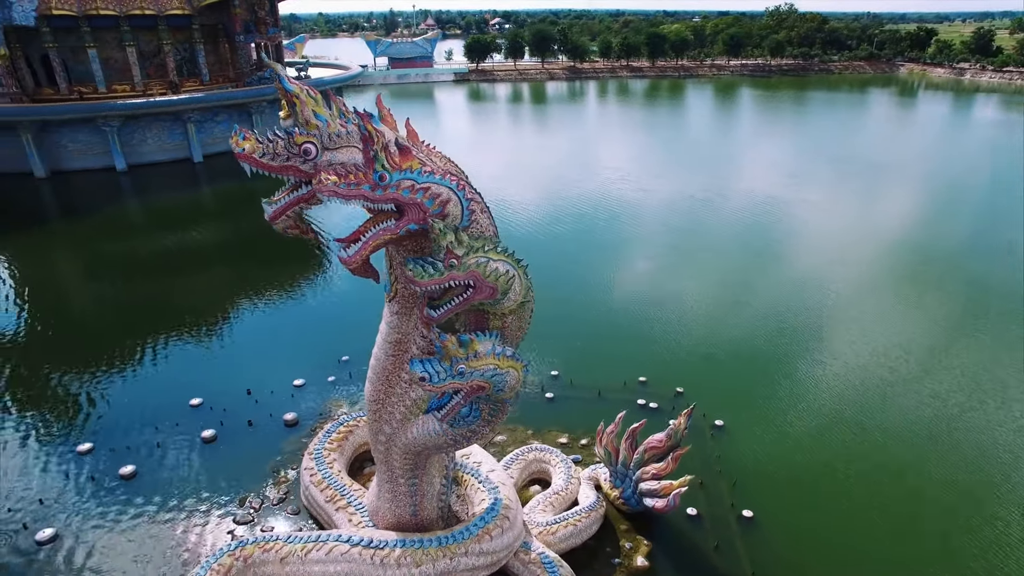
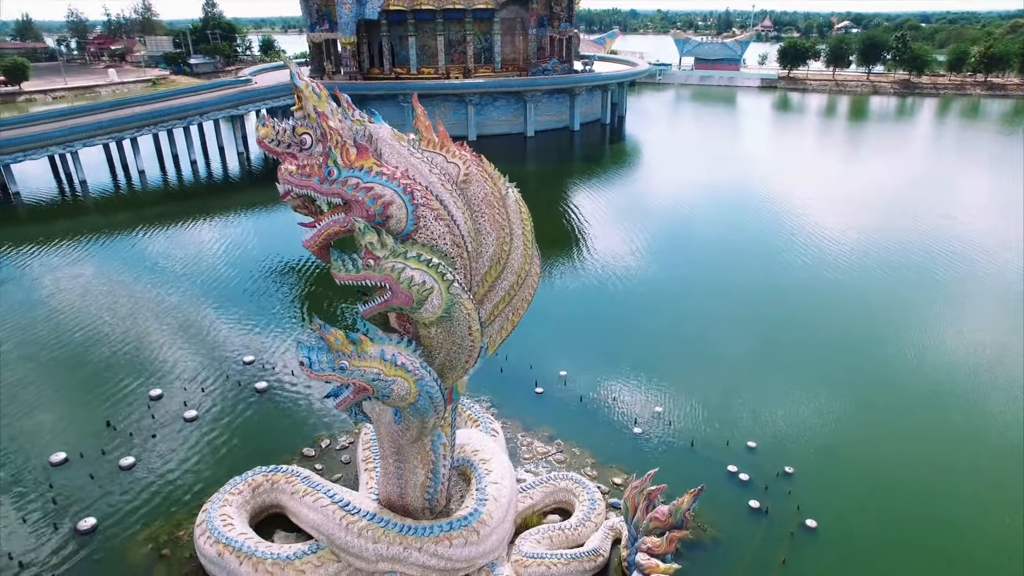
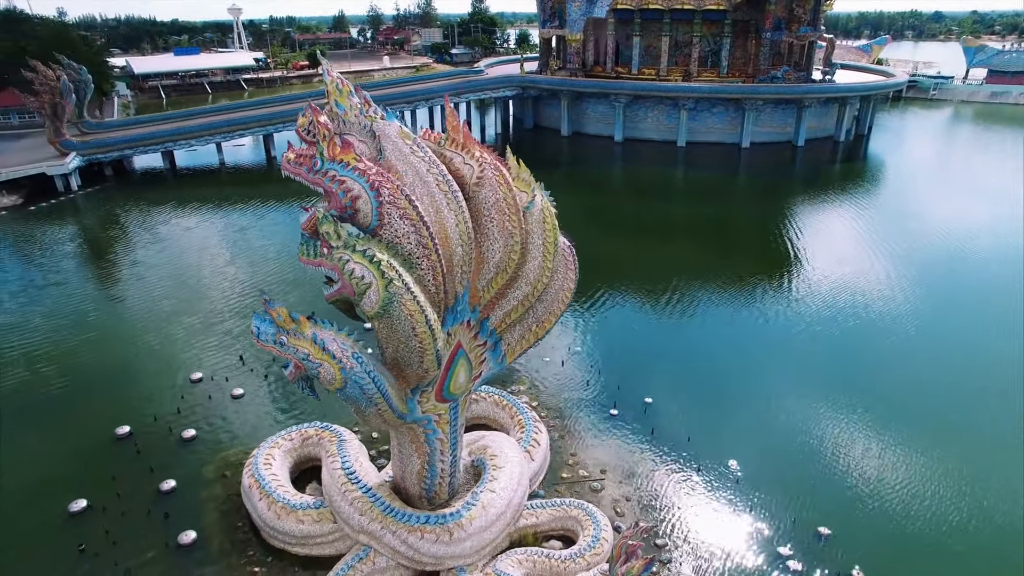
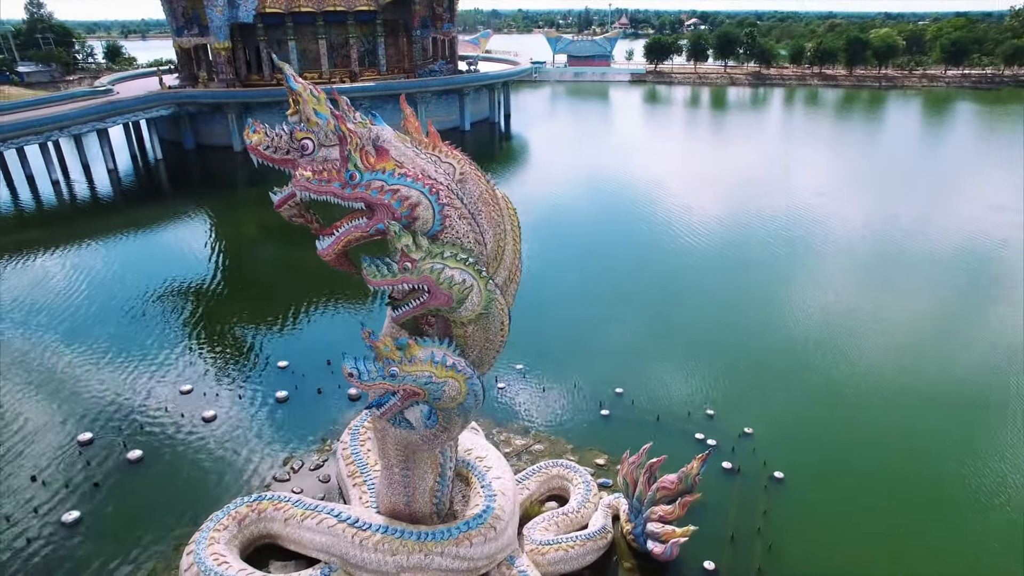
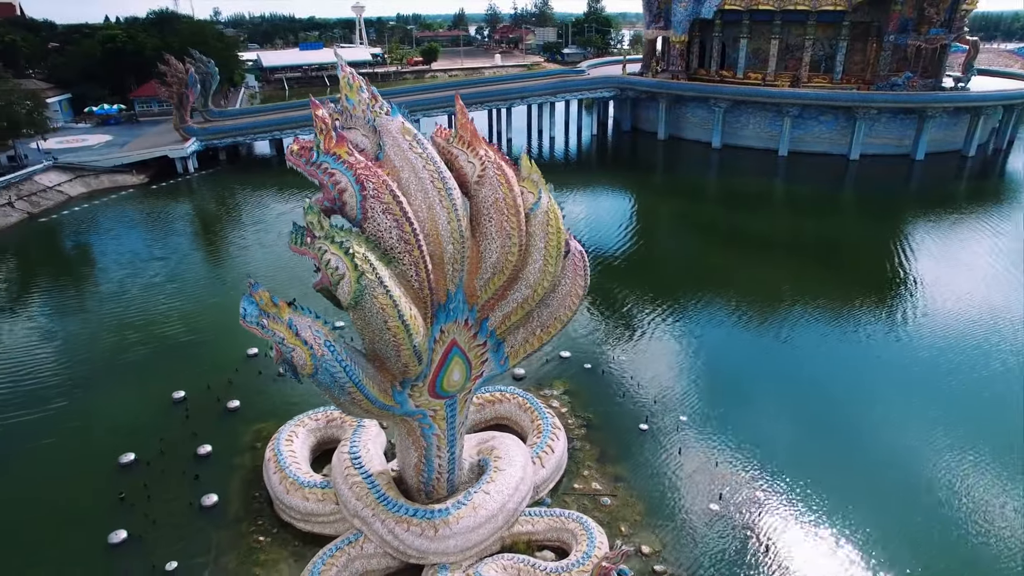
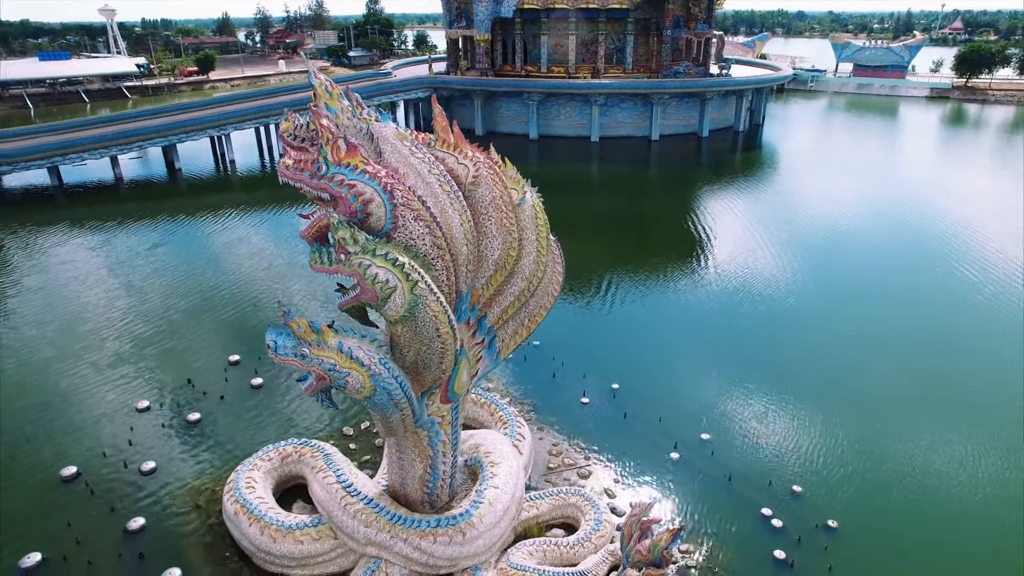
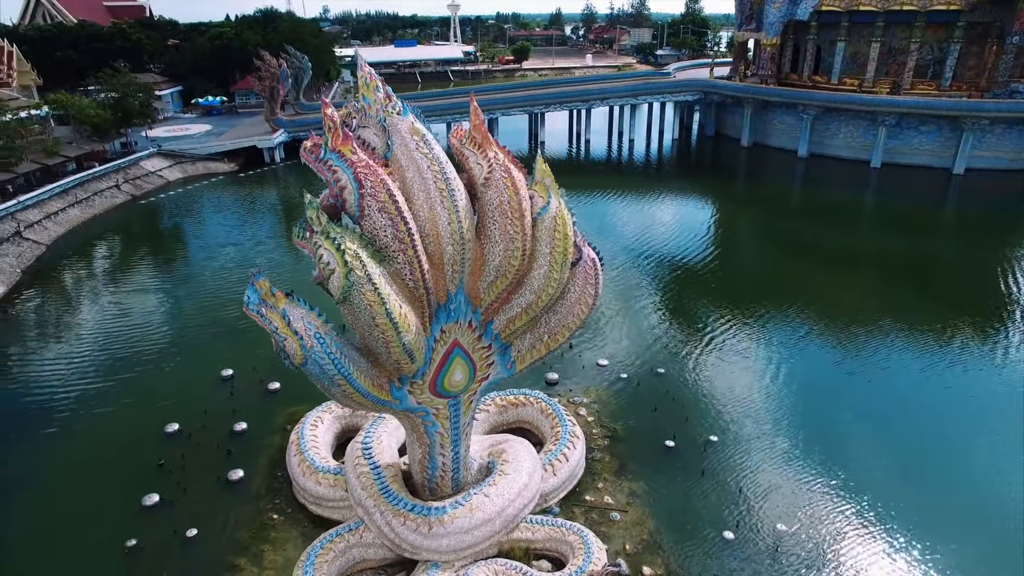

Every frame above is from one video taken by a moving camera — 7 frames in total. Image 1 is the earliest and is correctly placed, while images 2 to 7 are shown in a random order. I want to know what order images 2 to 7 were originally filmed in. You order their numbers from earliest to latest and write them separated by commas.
4, 2, 6, 3, 5, 7
